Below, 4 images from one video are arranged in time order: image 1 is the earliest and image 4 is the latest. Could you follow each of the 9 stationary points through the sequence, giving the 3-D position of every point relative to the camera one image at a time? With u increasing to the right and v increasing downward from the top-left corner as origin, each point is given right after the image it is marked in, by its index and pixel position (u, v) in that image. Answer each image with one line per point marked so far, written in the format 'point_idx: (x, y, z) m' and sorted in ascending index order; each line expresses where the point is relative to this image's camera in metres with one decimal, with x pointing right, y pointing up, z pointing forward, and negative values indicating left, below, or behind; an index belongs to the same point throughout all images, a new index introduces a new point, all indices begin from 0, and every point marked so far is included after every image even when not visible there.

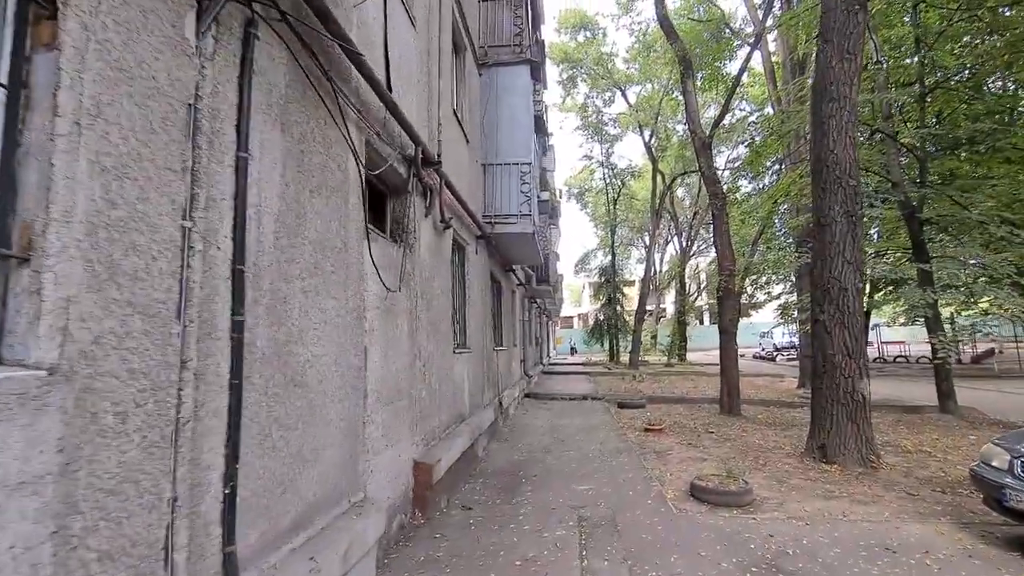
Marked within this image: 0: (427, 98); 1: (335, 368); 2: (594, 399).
0: (-0.8, +1.9, +4.9) m
1: (-1.0, -0.4, +2.7) m
2: (+2.1, -2.9, +12.7) m
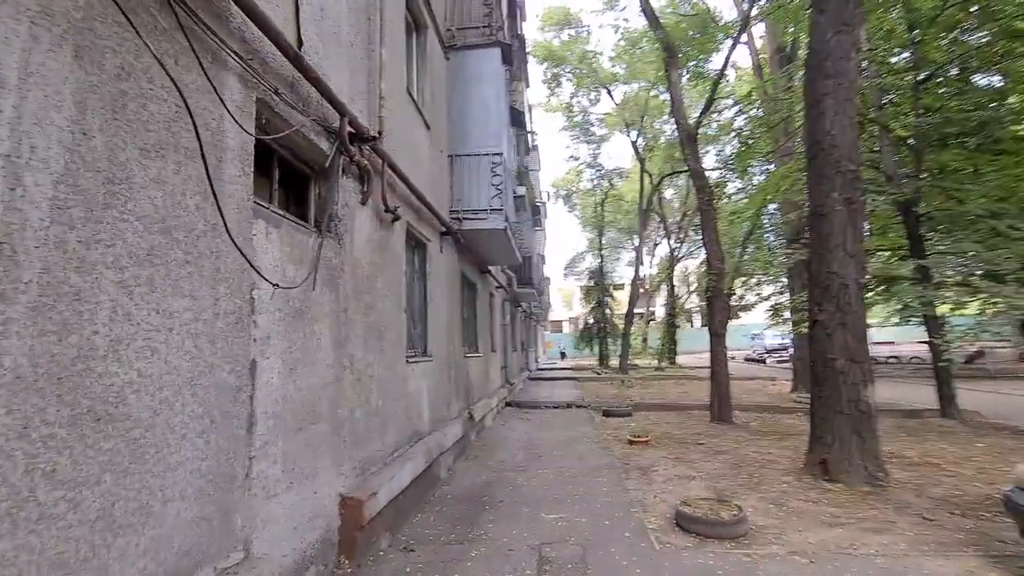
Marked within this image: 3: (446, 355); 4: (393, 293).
0: (-1.2, +1.9, +4.2) m
1: (-1.3, -0.4, +2.0) m
2: (+1.6, -2.9, +12.1) m
3: (-0.9, -0.9, +6.9) m
4: (-1.1, 0.0, +4.7) m
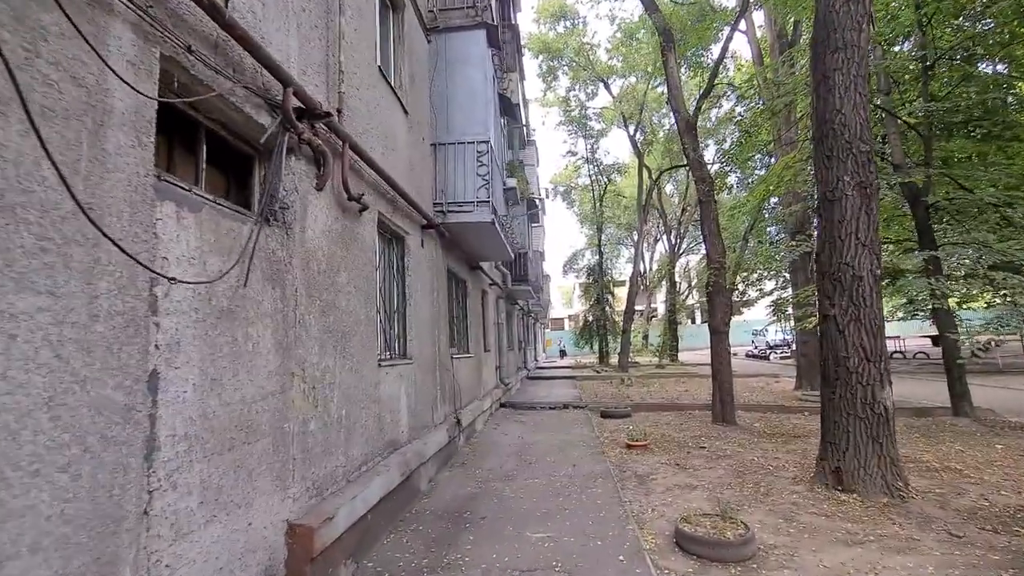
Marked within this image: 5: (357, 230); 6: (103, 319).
0: (-1.4, +1.9, +3.7) m
1: (-1.5, -0.4, +1.6) m
2: (+1.5, -2.8, +11.6) m
3: (-1.1, -0.9, +6.4) m
4: (-1.3, 0.0, +4.3) m
5: (-1.3, +0.5, +4.2) m
6: (-1.5, -0.1, +1.8) m
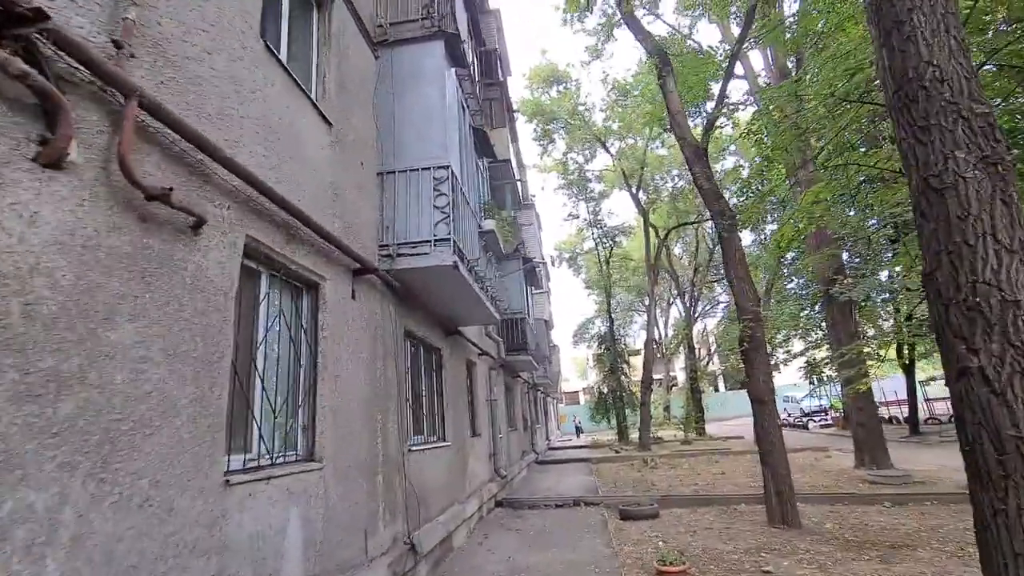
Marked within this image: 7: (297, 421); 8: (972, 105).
0: (-1.9, +1.6, +2.3) m
1: (-2.0, -0.3, -0.2) m
2: (+1.5, -4.1, +9.3) m
3: (-1.3, -1.5, +4.5) m
4: (-1.7, -0.3, +2.5) m
5: (-1.7, +0.2, +2.6) m
6: (-1.9, -0.1, +0.1) m
7: (-1.6, -1.0, +3.7) m
8: (+3.1, +1.2, +3.3) m
